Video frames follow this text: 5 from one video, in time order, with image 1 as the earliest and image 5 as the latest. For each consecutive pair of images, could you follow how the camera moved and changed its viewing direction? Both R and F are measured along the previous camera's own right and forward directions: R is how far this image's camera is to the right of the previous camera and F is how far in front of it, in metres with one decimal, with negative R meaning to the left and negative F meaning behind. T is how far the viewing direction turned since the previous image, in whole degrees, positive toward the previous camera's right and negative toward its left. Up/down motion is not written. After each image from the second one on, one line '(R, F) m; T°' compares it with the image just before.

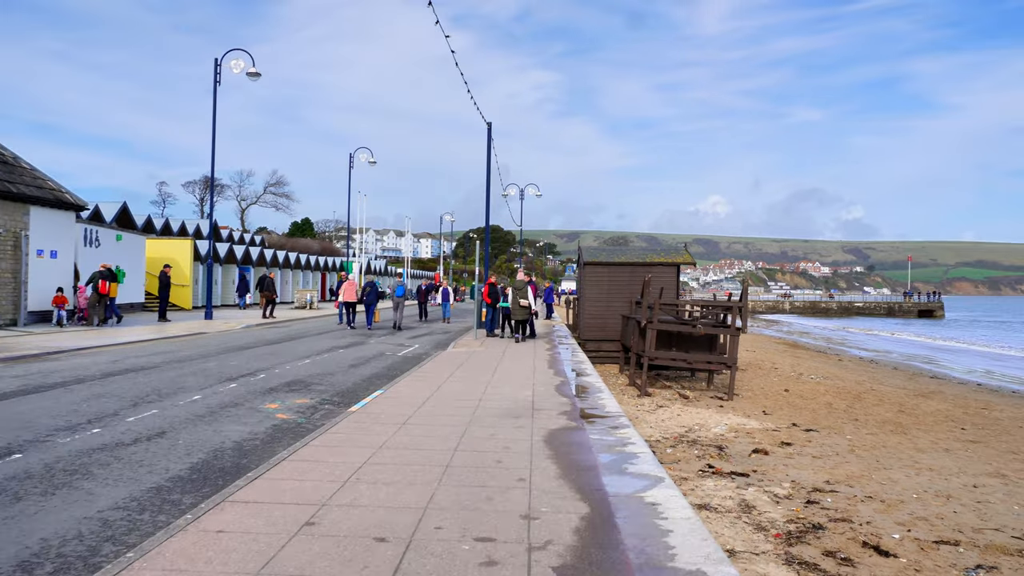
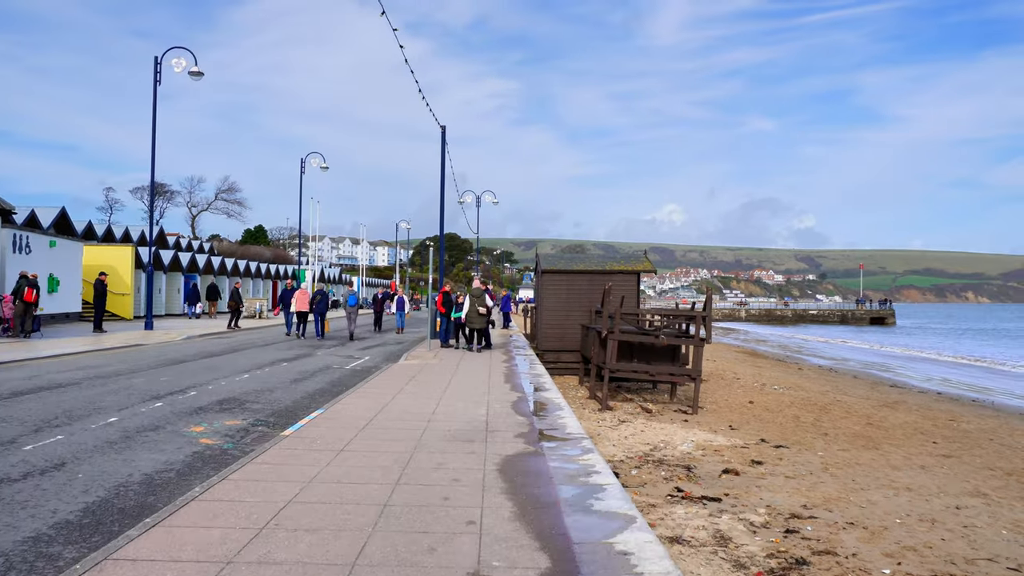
(+0.1, +0.8) m; +3°
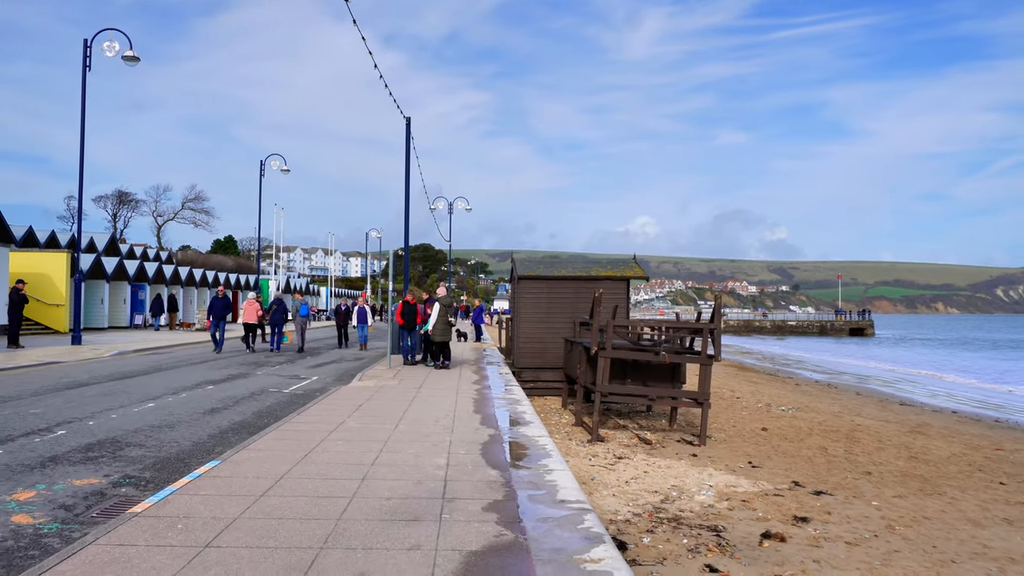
(0.0, +2.6) m; +2°
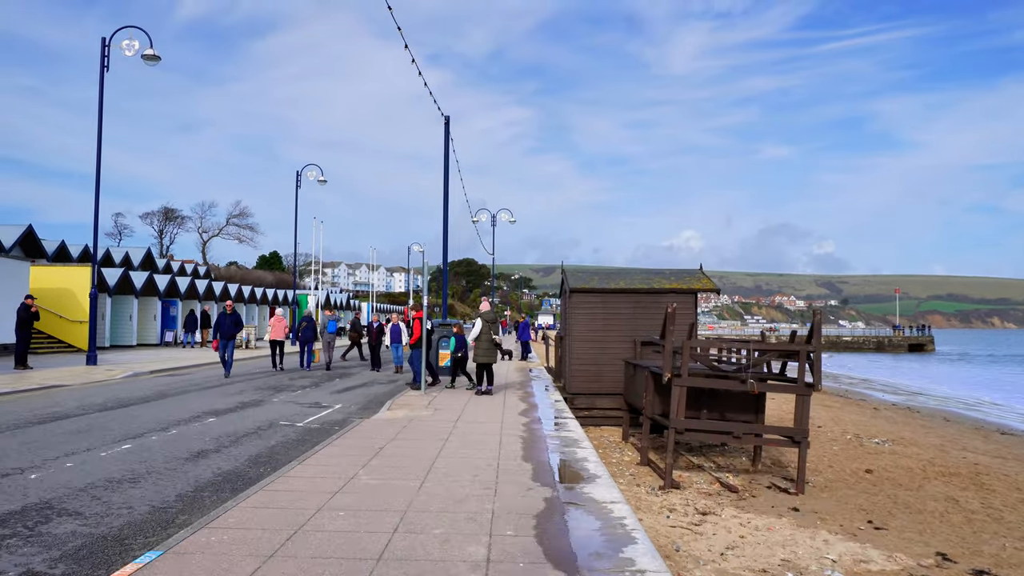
(-0.1, +2.2) m; -3°
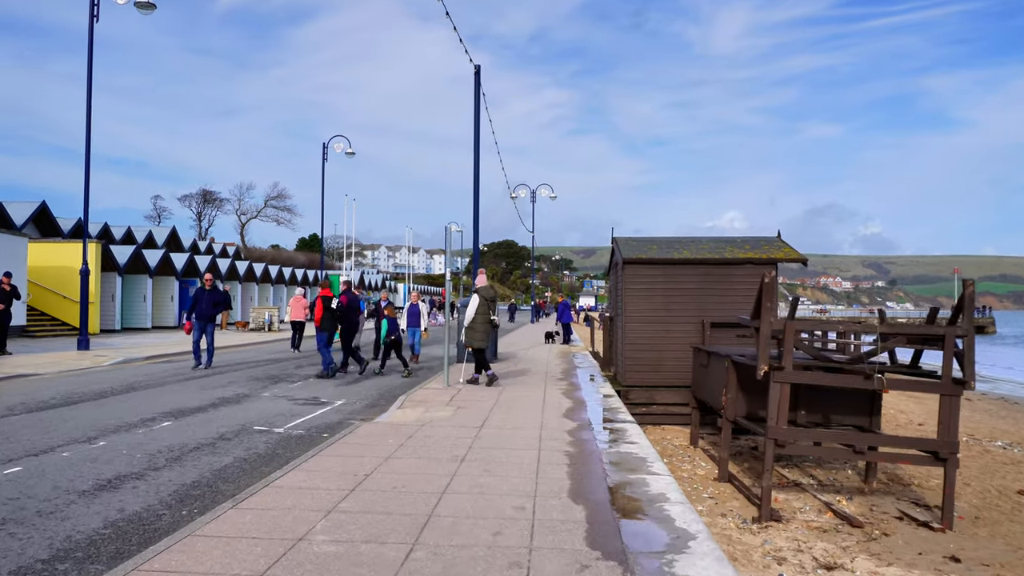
(0.0, +2.7) m; -3°
